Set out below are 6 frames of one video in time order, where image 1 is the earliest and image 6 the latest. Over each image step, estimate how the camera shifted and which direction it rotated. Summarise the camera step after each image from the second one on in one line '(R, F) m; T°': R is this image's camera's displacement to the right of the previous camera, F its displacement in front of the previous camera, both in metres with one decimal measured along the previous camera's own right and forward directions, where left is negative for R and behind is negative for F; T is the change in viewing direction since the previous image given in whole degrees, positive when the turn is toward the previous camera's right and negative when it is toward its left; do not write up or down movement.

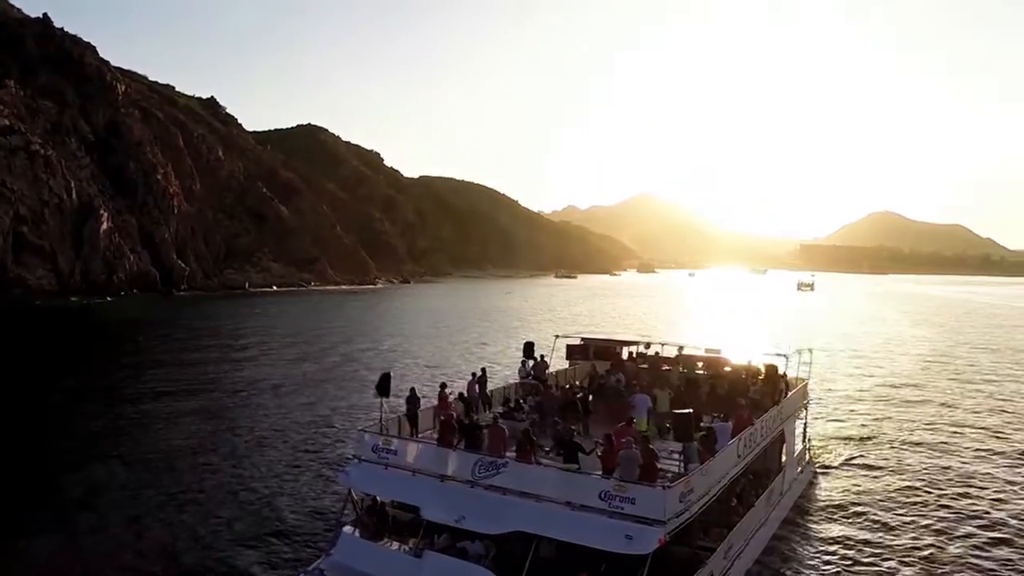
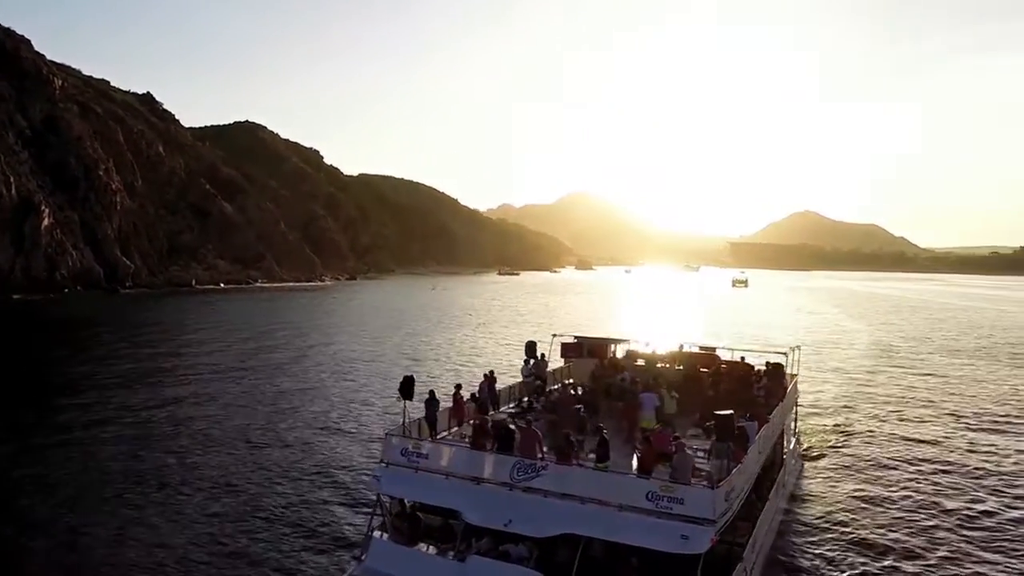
(-2.4, 0.0) m; +5°
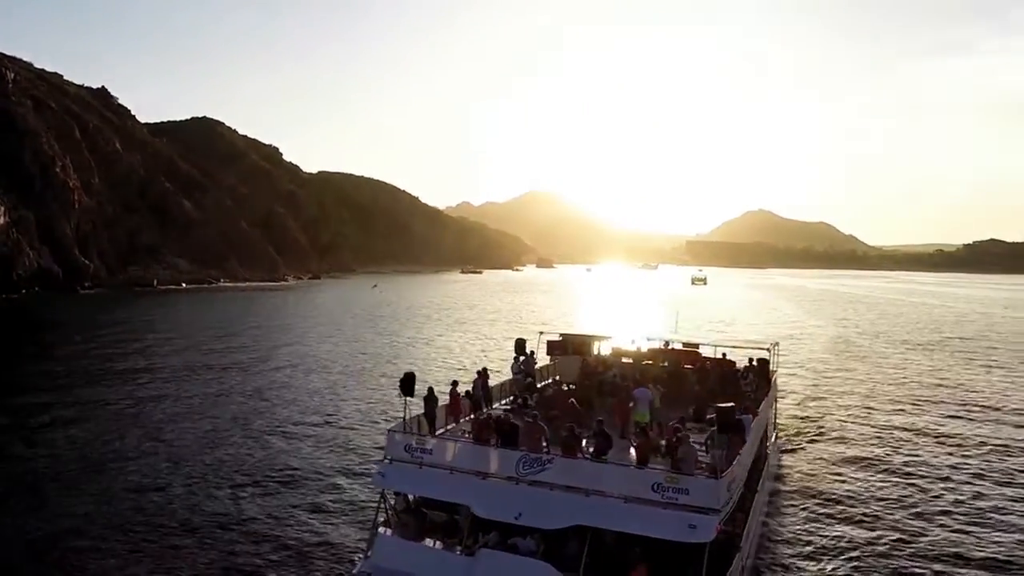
(-1.1, -0.3) m; +3°
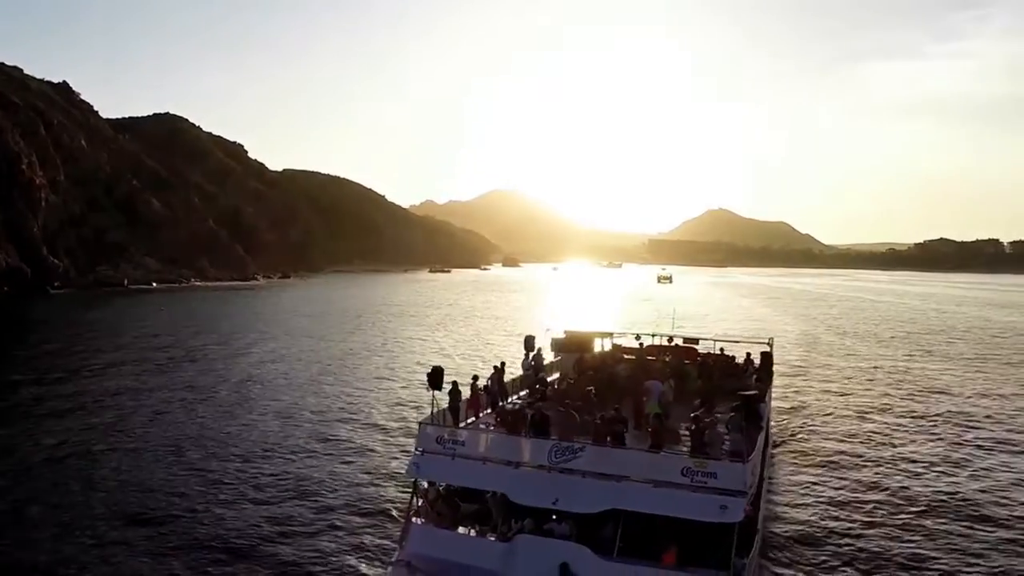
(-1.7, -0.7) m; +3°
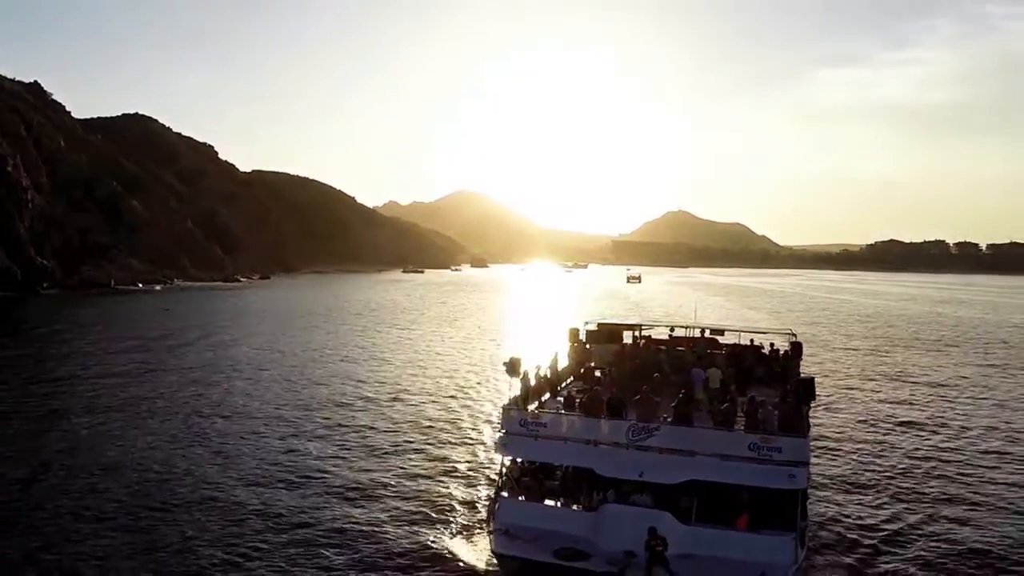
(-3.4, -2.1) m; +3°
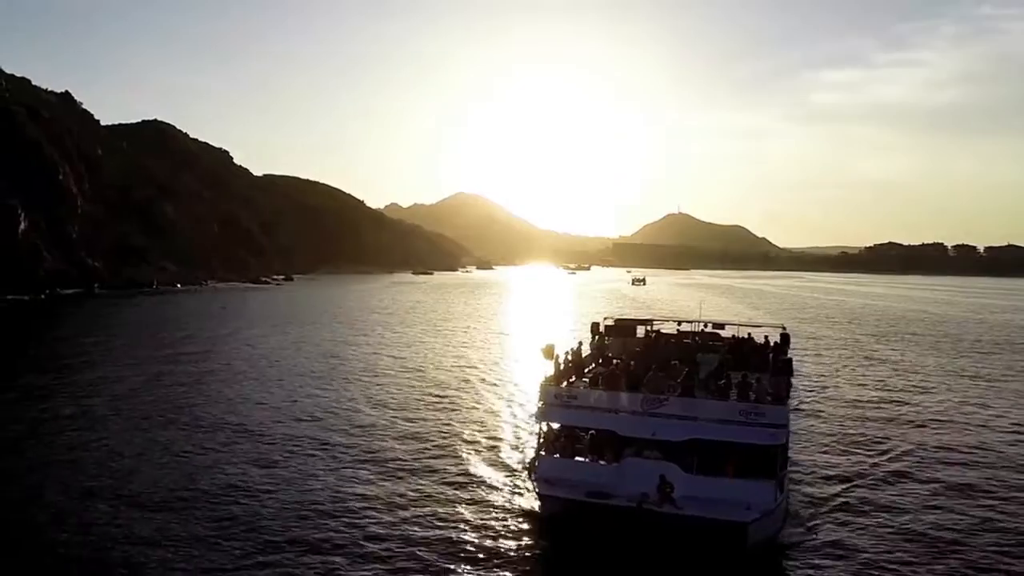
(-1.3, -5.6) m; 0°
